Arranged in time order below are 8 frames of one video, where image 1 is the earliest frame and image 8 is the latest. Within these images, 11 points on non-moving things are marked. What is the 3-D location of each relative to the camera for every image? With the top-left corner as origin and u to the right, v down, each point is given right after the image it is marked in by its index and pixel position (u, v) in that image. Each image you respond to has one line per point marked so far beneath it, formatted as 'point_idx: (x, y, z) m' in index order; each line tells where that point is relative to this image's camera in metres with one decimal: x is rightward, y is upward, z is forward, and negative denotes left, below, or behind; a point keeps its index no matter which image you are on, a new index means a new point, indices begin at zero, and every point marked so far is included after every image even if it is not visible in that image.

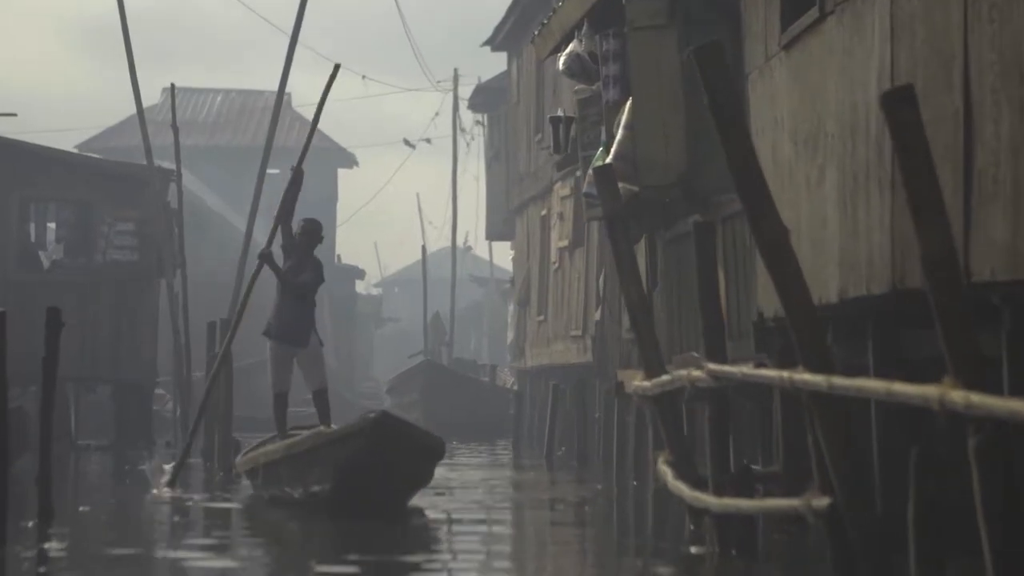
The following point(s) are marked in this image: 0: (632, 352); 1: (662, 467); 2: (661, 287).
0: (+0.8, -0.4, +15.2) m
1: (+0.7, -0.8, +10.5) m
2: (+0.9, 0.0, +14.3) m
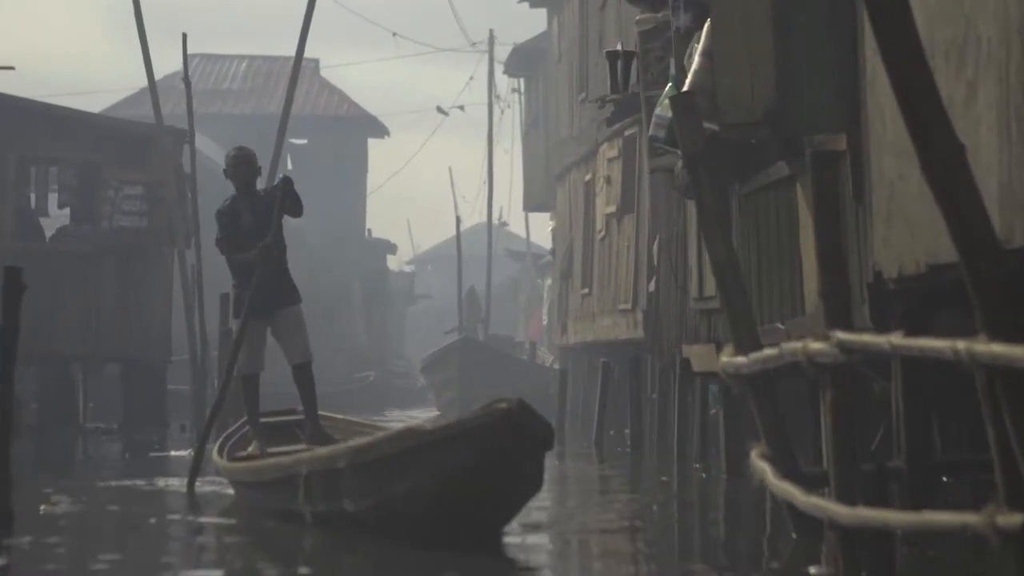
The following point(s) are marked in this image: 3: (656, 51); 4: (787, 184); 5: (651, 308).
0: (+1.1, -0.2, +13.2) m
1: (+0.9, -0.6, +8.5) m
2: (+1.2, +0.2, +12.4) m
3: (+0.7, +1.2, +12.2) m
4: (+1.3, +0.5, +11.3) m
5: (+1.2, -0.2, +19.0) m
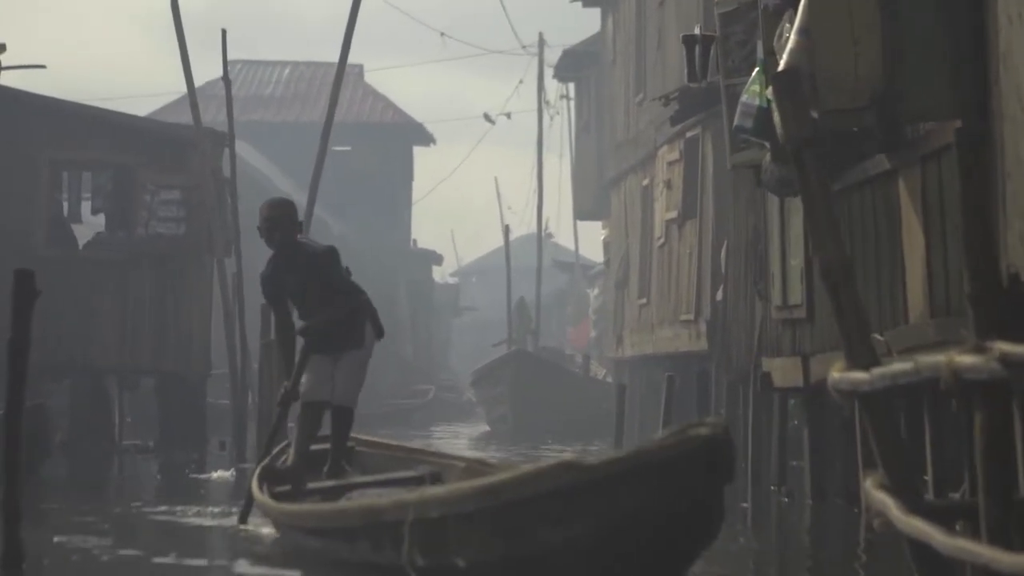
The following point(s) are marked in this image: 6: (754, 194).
0: (+1.4, -0.3, +12.1) m
1: (+1.1, -0.6, +7.4) m
2: (+1.5, +0.2, +11.3) m
3: (+1.1, +1.2, +11.1) m
4: (+1.6, +0.5, +10.2) m
5: (+1.6, -0.3, +17.9) m
6: (+1.8, +0.6, +16.1) m
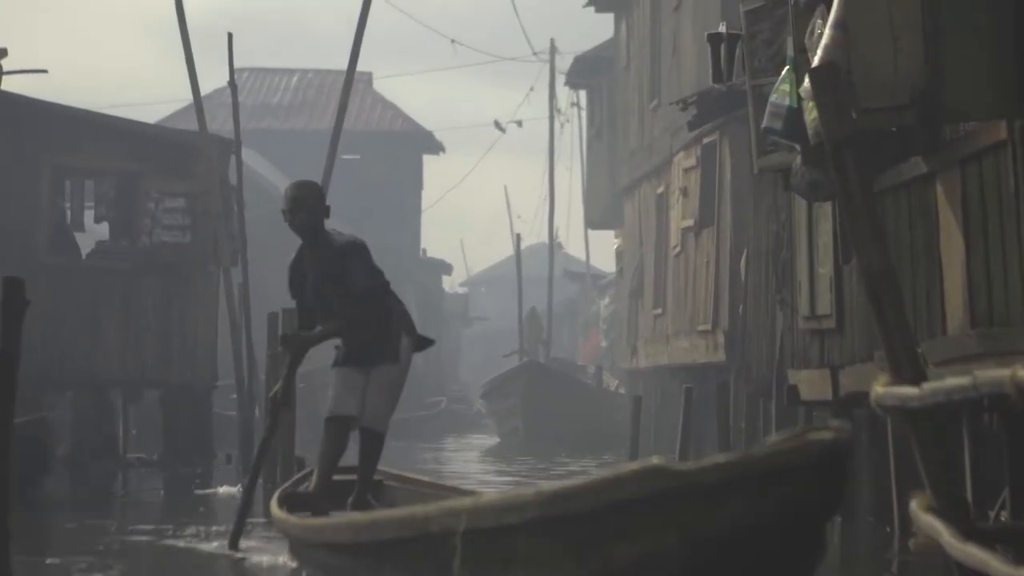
0: (+1.5, -0.3, +11.6) m
1: (+1.2, -0.7, +6.9) m
2: (+1.6, +0.1, +10.8) m
3: (+1.1, +1.2, +10.7) m
4: (+1.7, +0.4, +9.7) m
5: (+1.7, -0.3, +17.5) m
6: (+1.9, +0.6, +15.6) m
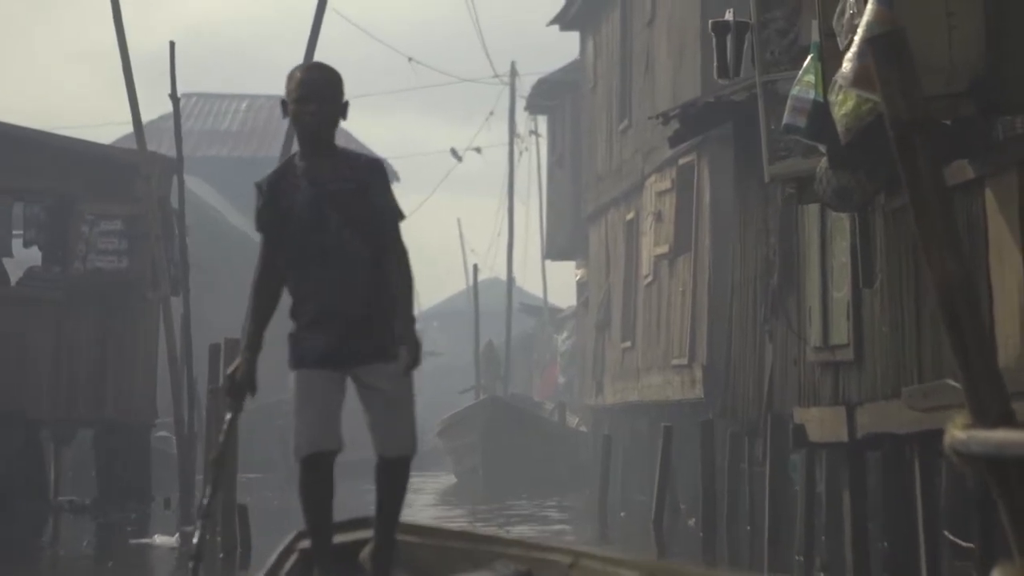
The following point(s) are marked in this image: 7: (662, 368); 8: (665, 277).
0: (+1.4, -0.4, +10.3) m
1: (+1.2, -0.7, +5.6) m
2: (+1.5, 0.0, +9.4) m
3: (+1.0, +1.1, +9.3) m
4: (+1.6, +0.3, +8.3) m
5: (+1.5, -0.5, +16.1) m
6: (+1.7, +0.4, +14.3) m
7: (+1.3, -0.7, +19.8) m
8: (+1.3, +0.1, +19.9) m
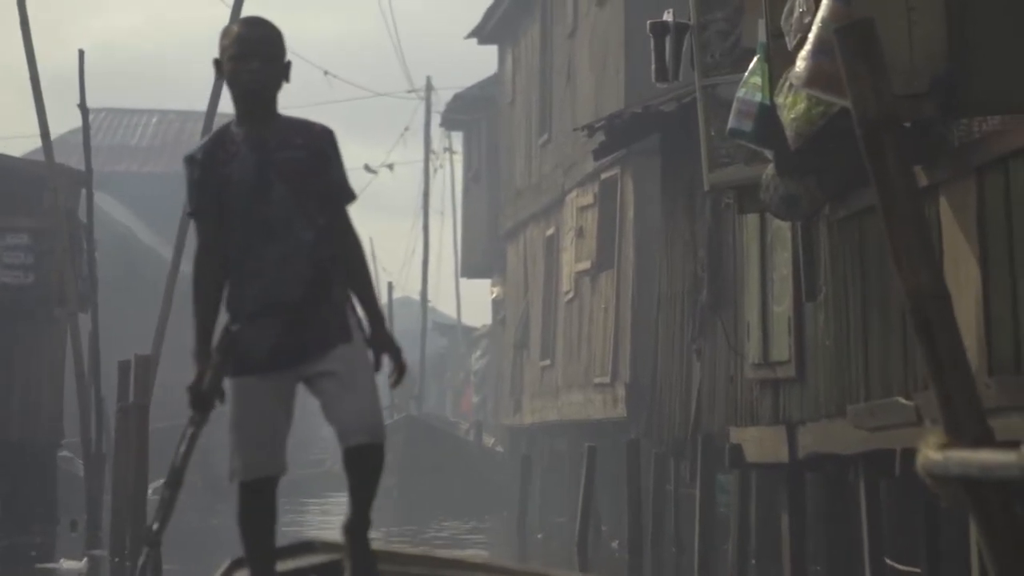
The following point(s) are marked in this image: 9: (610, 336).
0: (+1.1, -0.5, +9.9) m
1: (+1.1, -0.7, +5.1) m
2: (+1.2, 0.0, +9.0) m
3: (+0.8, +1.0, +8.9) m
4: (+1.4, +0.3, +8.0) m
5: (+1.0, -0.6, +15.7) m
6: (+1.2, +0.3, +13.9) m
7: (+0.6, -0.8, +19.4) m
8: (+0.6, 0.0, +19.5) m
9: (+0.8, -0.4, +18.2) m
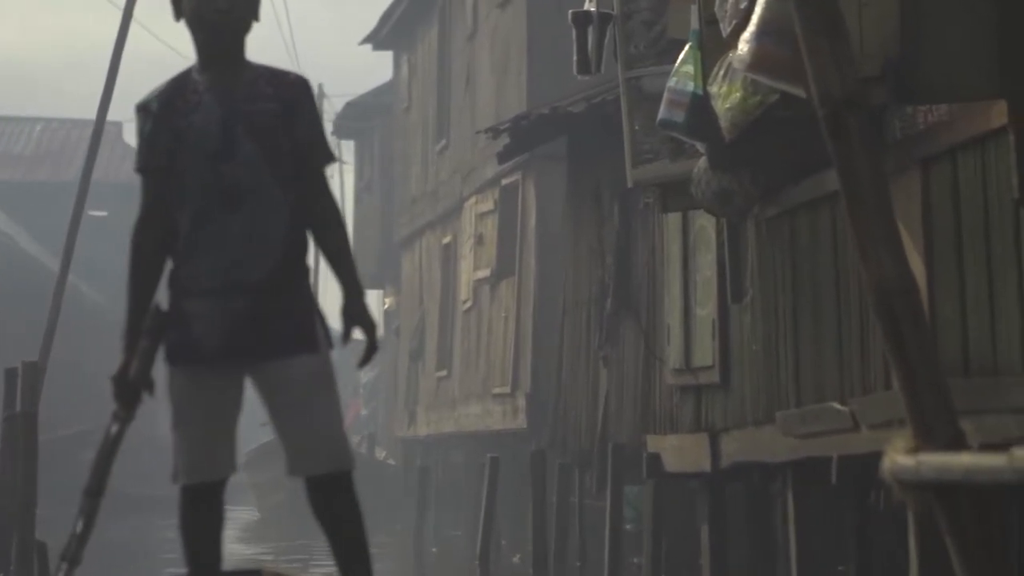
0: (+0.7, -0.5, +9.5) m
1: (+0.9, -0.7, +4.8) m
2: (+0.9, 0.0, +8.7) m
3: (+0.5, +1.0, +8.5) m
4: (+1.1, +0.3, +7.6) m
5: (+0.3, -0.7, +15.3) m
6: (+0.6, +0.3, +13.5) m
7: (-0.3, -0.9, +19.0) m
8: (-0.2, -0.1, +19.1) m
9: (0.0, -0.4, +17.8) m
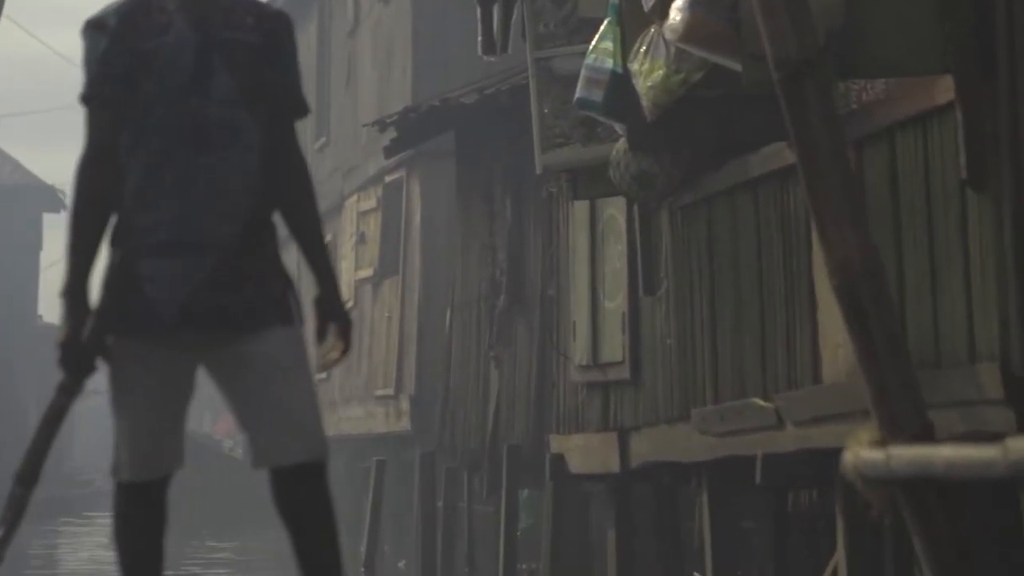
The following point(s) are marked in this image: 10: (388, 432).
0: (+0.3, -0.5, +9.1) m
1: (+0.8, -0.7, +4.4) m
2: (+0.6, 0.0, +8.3) m
3: (+0.1, +1.0, +8.1) m
4: (+0.8, +0.3, +7.2) m
5: (-0.4, -0.7, +14.9) m
6: (0.0, +0.3, +13.1) m
7: (-1.2, -0.9, +18.5) m
8: (-1.1, -0.1, +18.6) m
9: (-0.9, -0.4, +17.4) m
10: (-0.9, -1.0, +17.3) m
